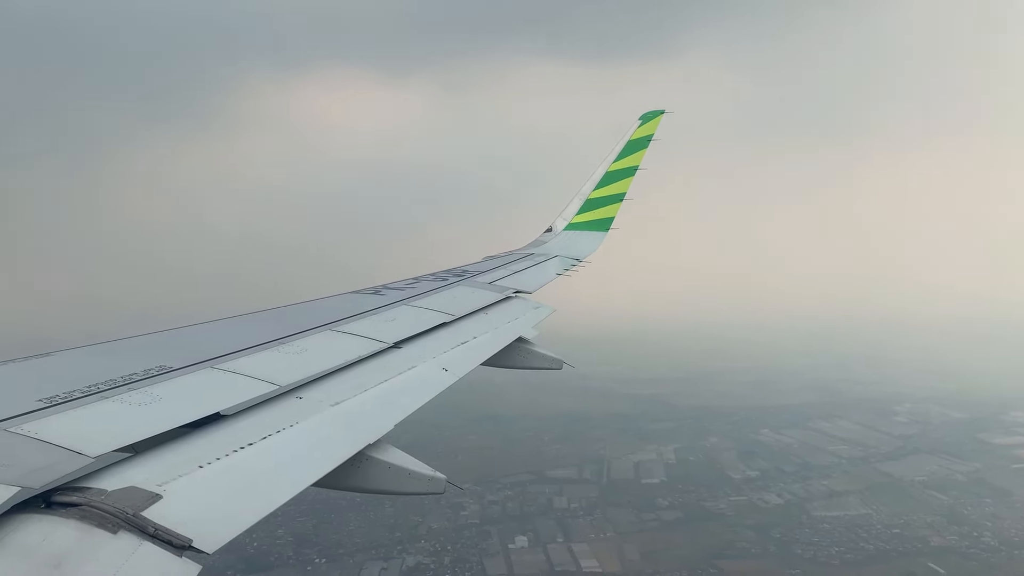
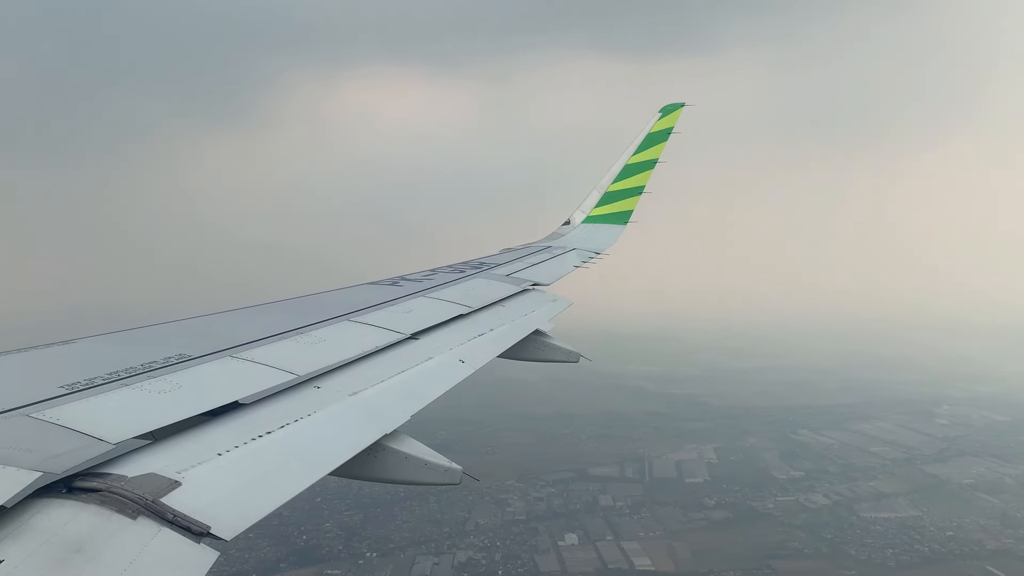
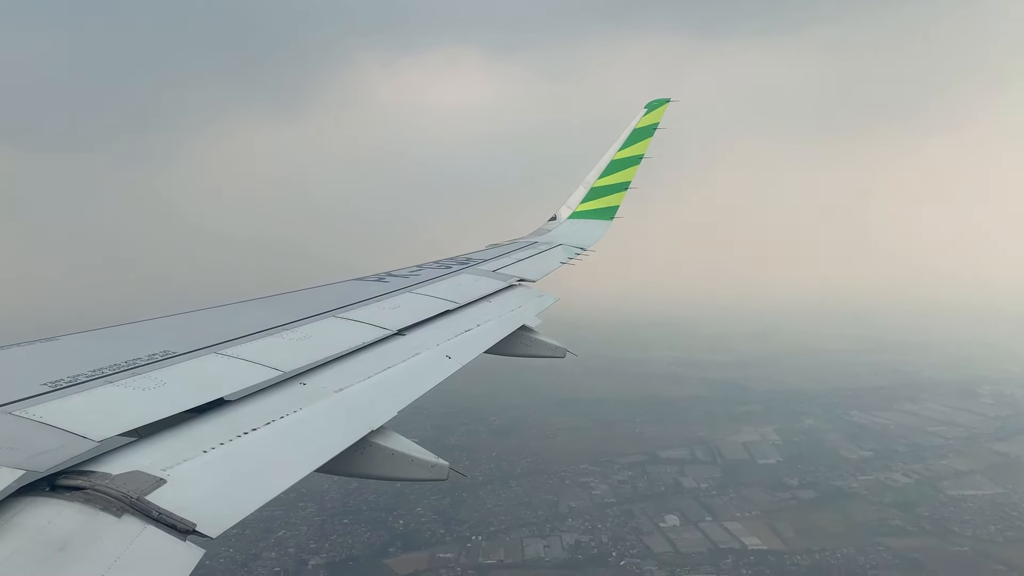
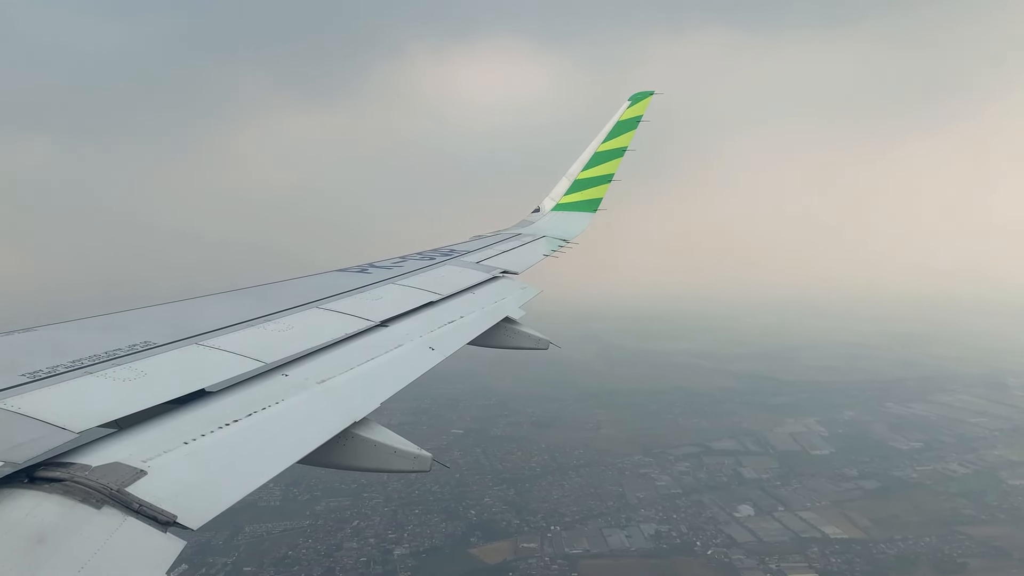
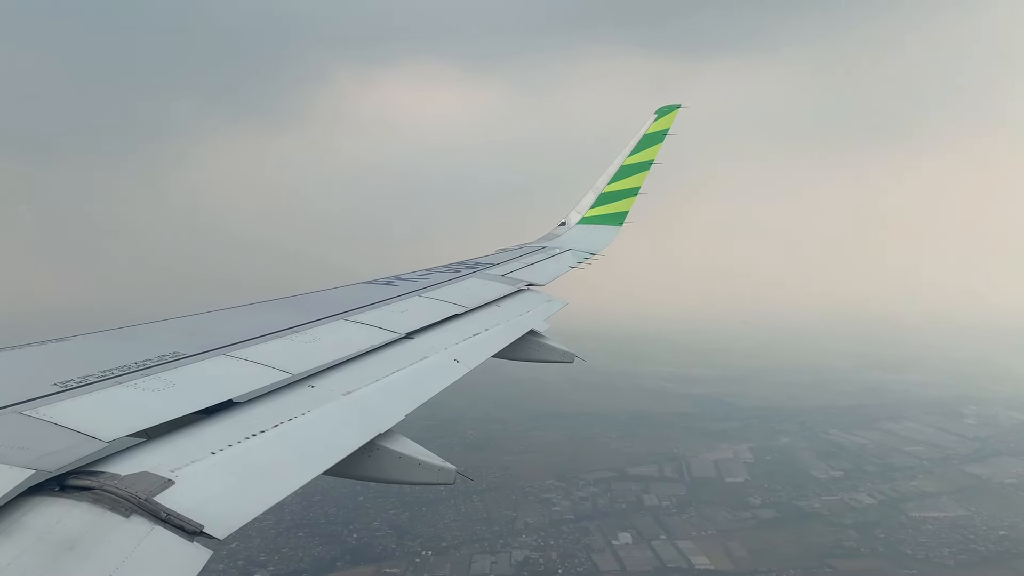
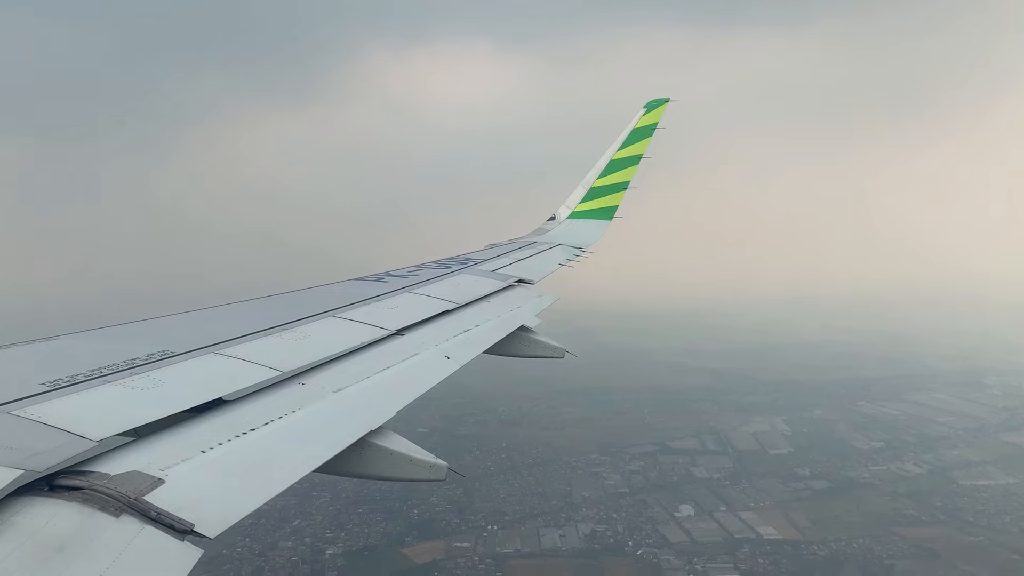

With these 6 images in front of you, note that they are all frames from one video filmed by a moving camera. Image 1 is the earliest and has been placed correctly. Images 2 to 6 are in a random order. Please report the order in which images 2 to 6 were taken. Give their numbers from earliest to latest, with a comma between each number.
2, 5, 3, 6, 4
